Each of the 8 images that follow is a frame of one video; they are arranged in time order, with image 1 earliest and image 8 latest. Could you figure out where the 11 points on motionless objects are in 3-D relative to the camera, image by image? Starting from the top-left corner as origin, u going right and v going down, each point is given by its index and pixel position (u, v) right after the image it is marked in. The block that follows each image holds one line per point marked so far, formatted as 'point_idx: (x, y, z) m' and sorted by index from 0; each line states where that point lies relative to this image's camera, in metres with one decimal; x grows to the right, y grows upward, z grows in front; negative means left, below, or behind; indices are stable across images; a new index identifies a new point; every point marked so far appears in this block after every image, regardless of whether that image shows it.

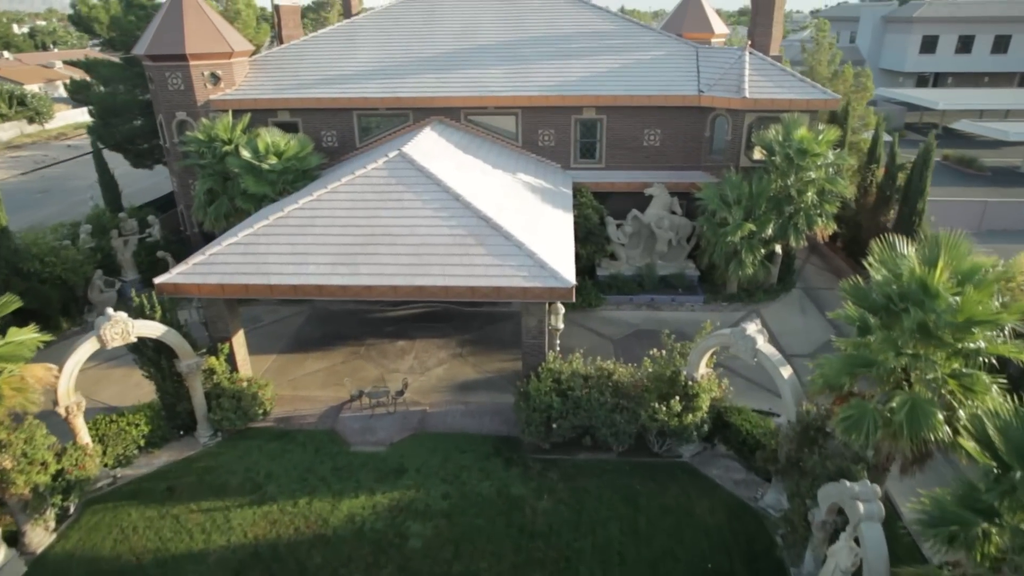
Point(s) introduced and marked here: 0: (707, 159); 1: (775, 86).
0: (+5.1, +3.4, +17.8) m
1: (+6.4, +5.0, +16.5) m
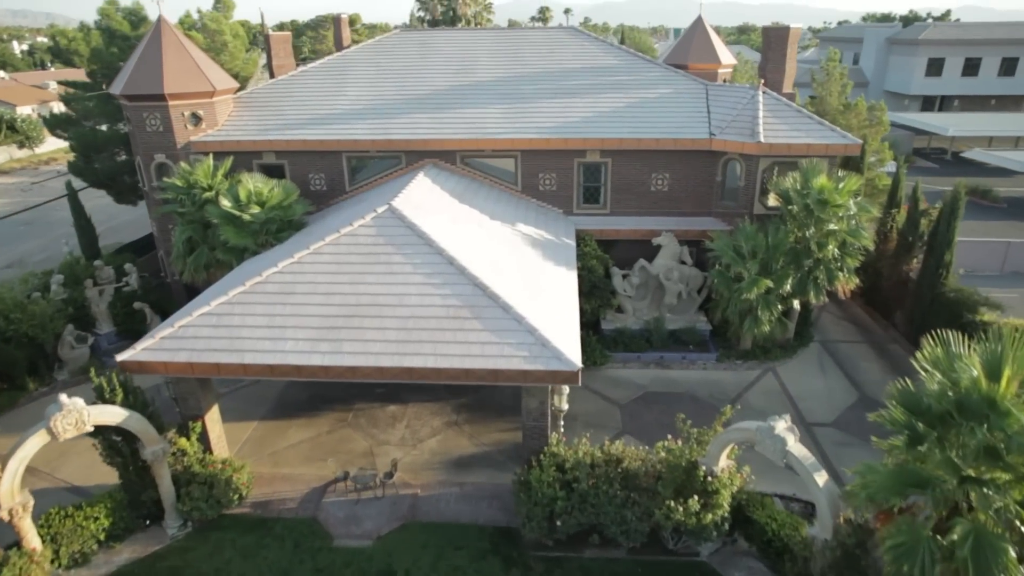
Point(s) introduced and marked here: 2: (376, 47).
0: (+5.1, +2.1, +16.7) m
1: (+6.4, +3.7, +15.5) m
2: (-4.0, +7.1, +19.9) m
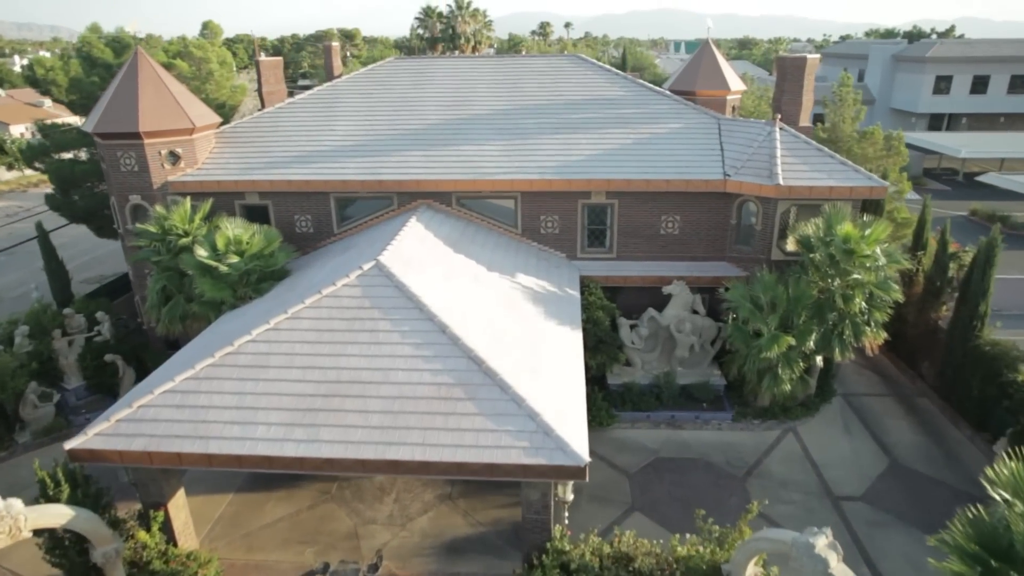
0: (+5.1, +0.9, +15.6) m
1: (+6.4, +2.5, +14.4) m
2: (-4.0, +5.9, +18.9) m
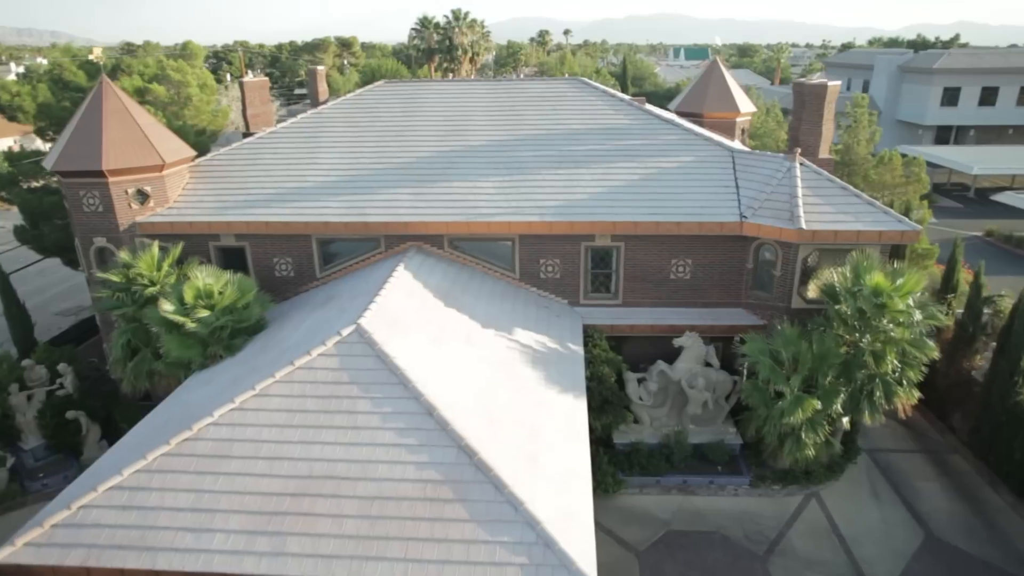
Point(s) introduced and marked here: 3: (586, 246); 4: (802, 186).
0: (+5.0, -0.1, +14.4) m
1: (+6.3, +1.5, +13.2) m
2: (-4.1, +4.8, +17.7) m
3: (+1.5, +0.9, +14.2) m
4: (+5.9, +2.1, +13.7) m
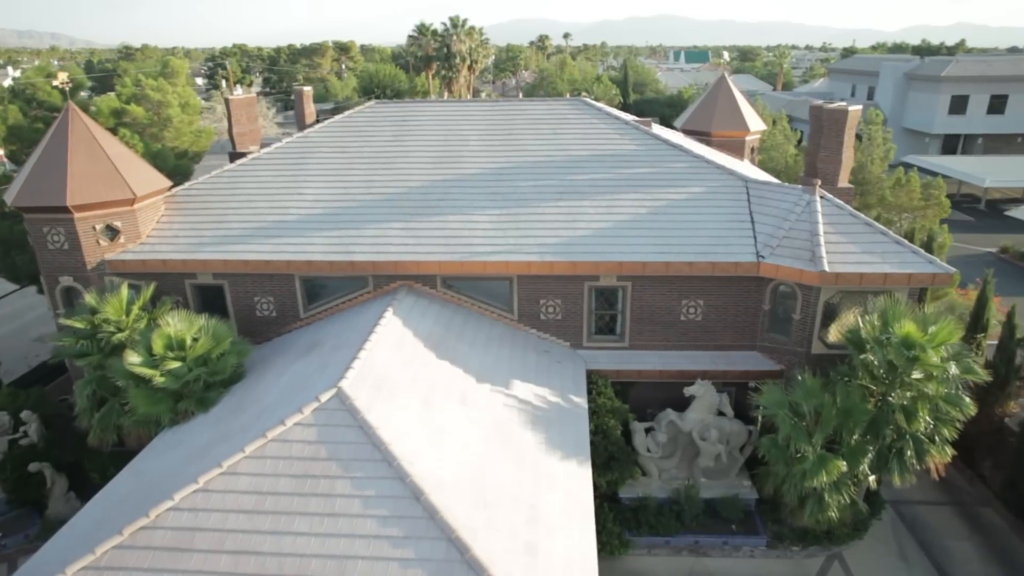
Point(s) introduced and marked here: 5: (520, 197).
0: (+5.0, -1.0, +13.4) m
1: (+6.3, +0.7, +12.2) m
2: (-4.1, +4.0, +16.7) m
3: (+1.5, +0.1, +13.2) m
4: (+5.8, +1.2, +12.6) m
5: (+0.2, +1.9, +14.2) m
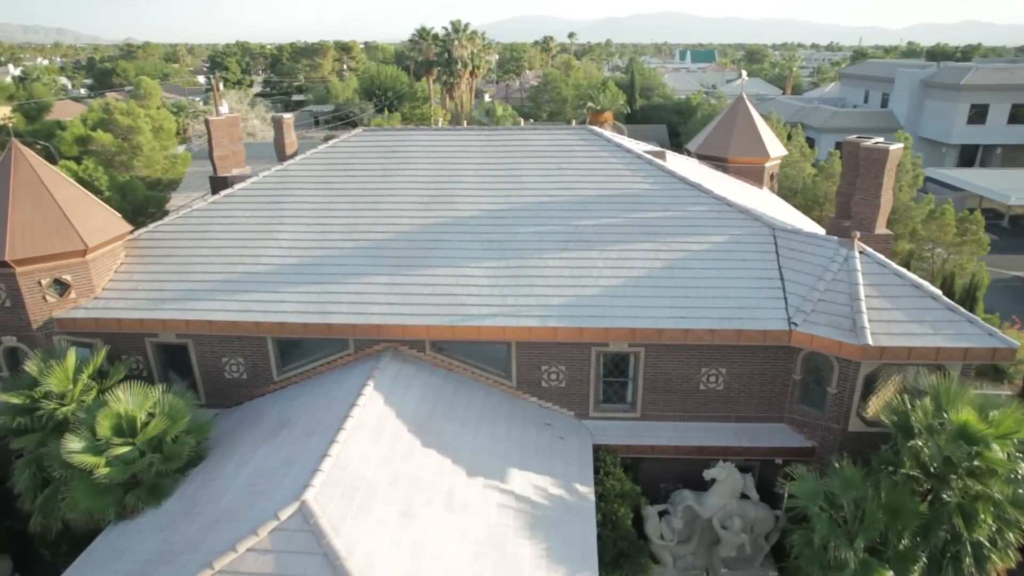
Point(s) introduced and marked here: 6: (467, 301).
0: (+5.0, -2.1, +11.8) m
1: (+6.3, -0.5, +10.7) m
2: (-4.1, +2.9, +15.2) m
3: (+1.5, -1.1, +11.7) m
4: (+5.8, +0.1, +11.1) m
5: (+0.1, +0.8, +12.7) m
6: (-0.8, -0.2, +11.6) m
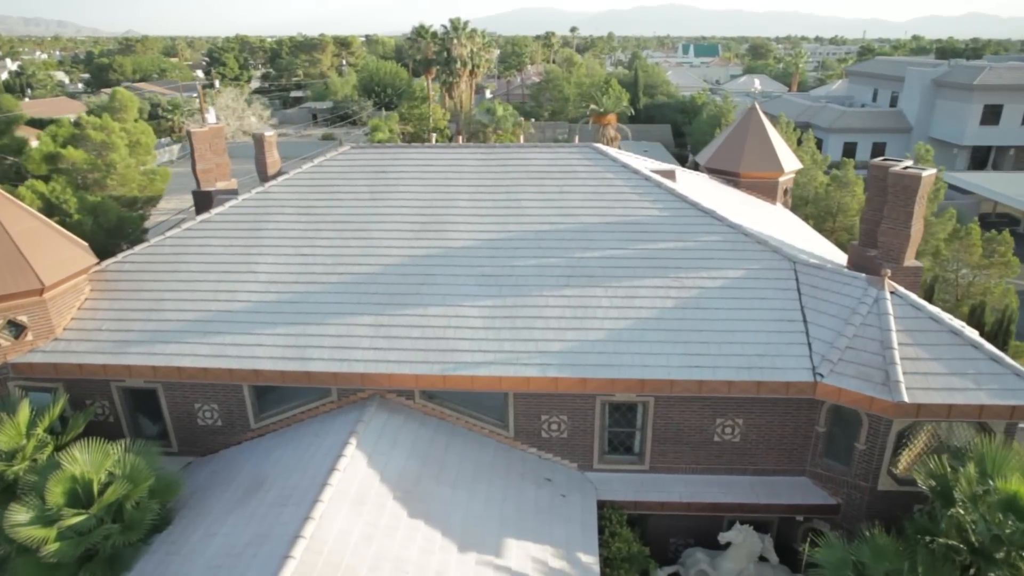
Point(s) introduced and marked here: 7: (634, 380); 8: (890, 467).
0: (+4.9, -2.8, +10.8) m
1: (+6.2, -1.2, +9.6) m
2: (-4.2, +2.2, +14.1) m
3: (+1.4, -1.8, +10.7) m
4: (+5.7, -0.6, +10.1) m
5: (+0.1, +0.1, +11.6) m
6: (-0.8, -0.9, +10.6) m
7: (+1.8, -1.3, +10.1) m
8: (+5.7, -2.7, +10.2) m
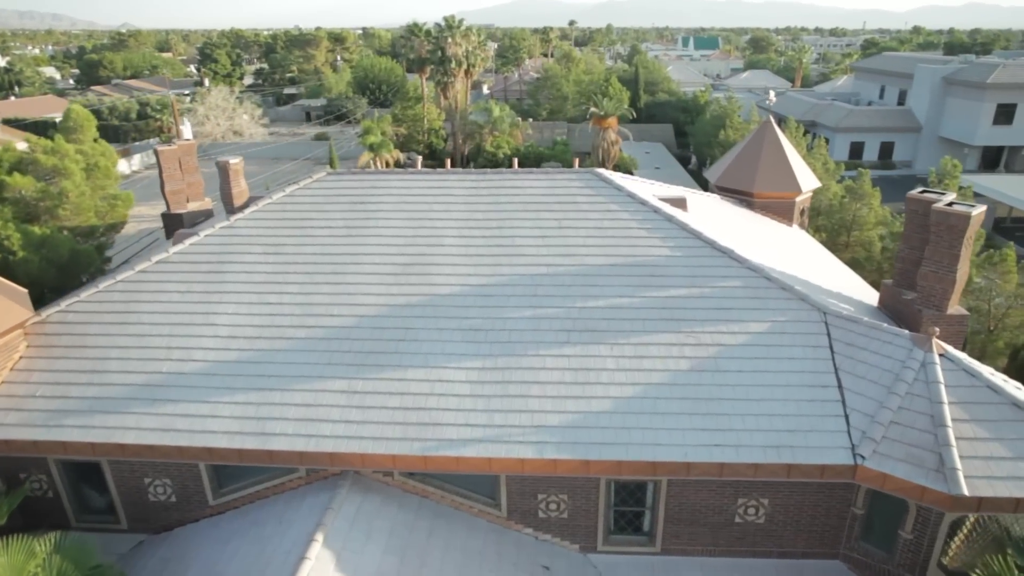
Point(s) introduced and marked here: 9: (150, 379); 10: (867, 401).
0: (+4.8, -3.6, +9.5) m
1: (+6.1, -2.0, +8.2) m
2: (-4.3, +1.4, +12.7) m
3: (+1.3, -2.6, +9.3) m
4: (+5.6, -1.5, +8.7) m
5: (0.0, -0.7, +10.2) m
6: (-0.9, -1.8, +9.2) m
7: (+1.7, -2.2, +8.7) m
8: (+5.6, -3.5, +8.8) m
9: (-5.3, -1.3, +10.0) m
10: (+4.8, -1.5, +9.1) m
